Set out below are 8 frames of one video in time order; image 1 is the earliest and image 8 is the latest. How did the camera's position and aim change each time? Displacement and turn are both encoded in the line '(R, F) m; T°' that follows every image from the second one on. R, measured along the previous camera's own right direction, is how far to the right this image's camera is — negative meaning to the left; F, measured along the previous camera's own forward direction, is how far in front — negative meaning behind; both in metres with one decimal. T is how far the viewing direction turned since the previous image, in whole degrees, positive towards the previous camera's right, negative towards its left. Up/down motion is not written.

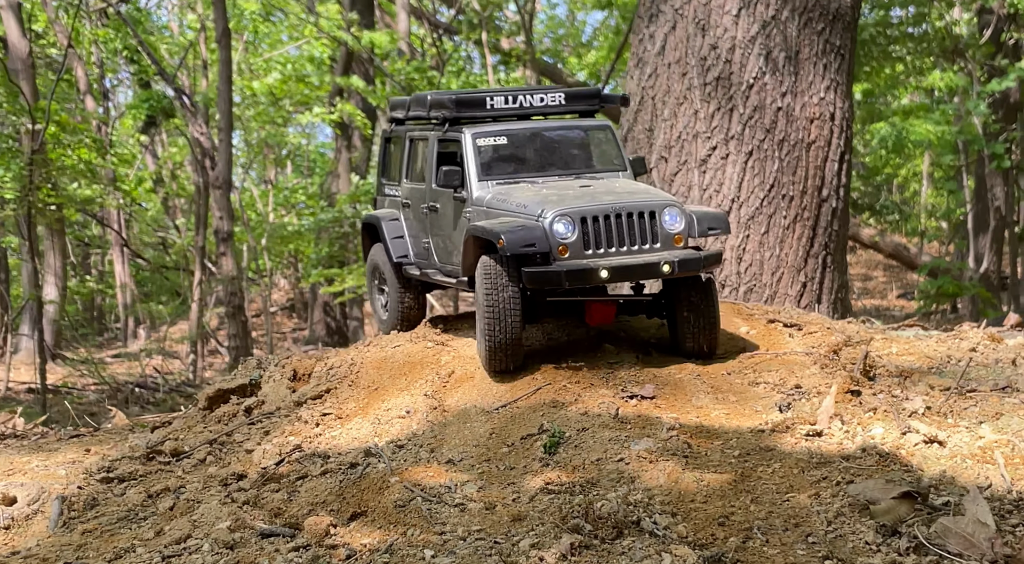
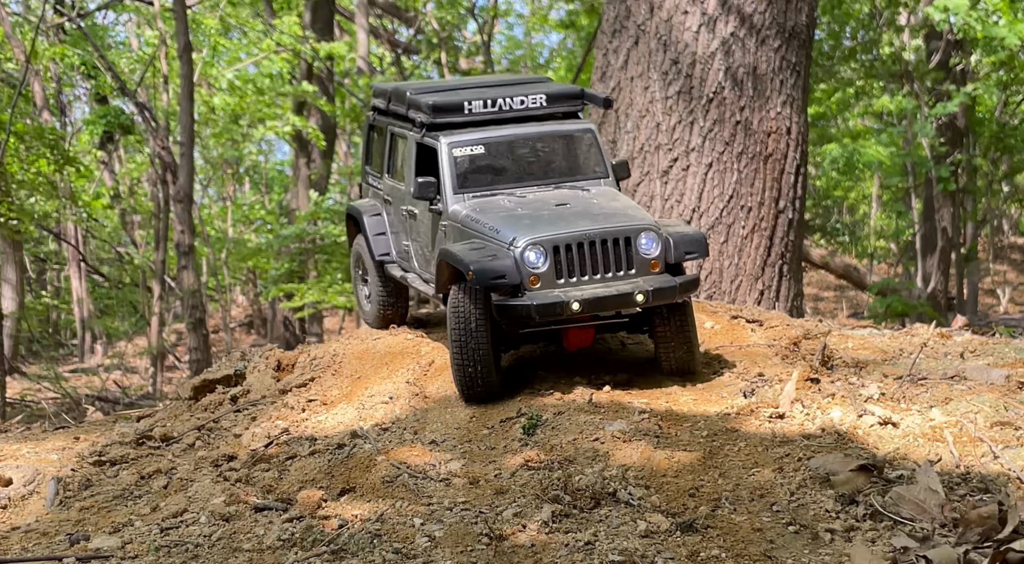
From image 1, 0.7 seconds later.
(-0.2, -0.5) m; +2°
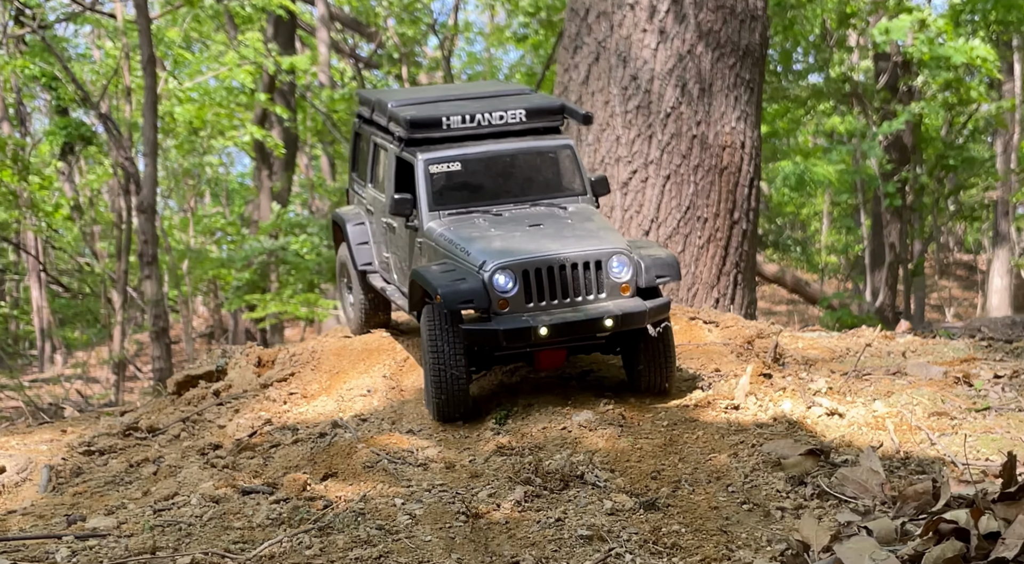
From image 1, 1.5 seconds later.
(-0.2, -0.7) m; +2°
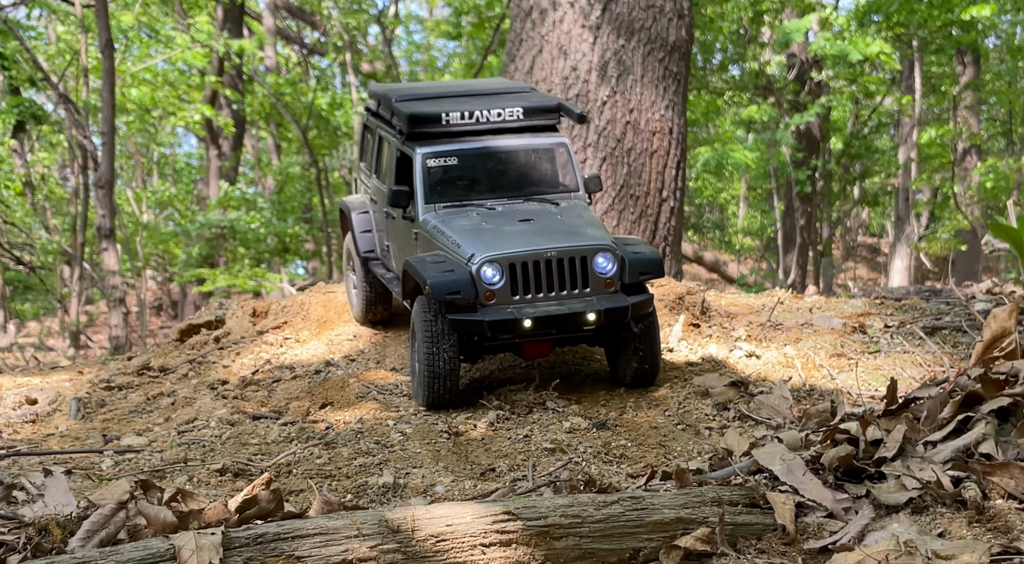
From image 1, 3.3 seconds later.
(-0.5, -1.8) m; +3°
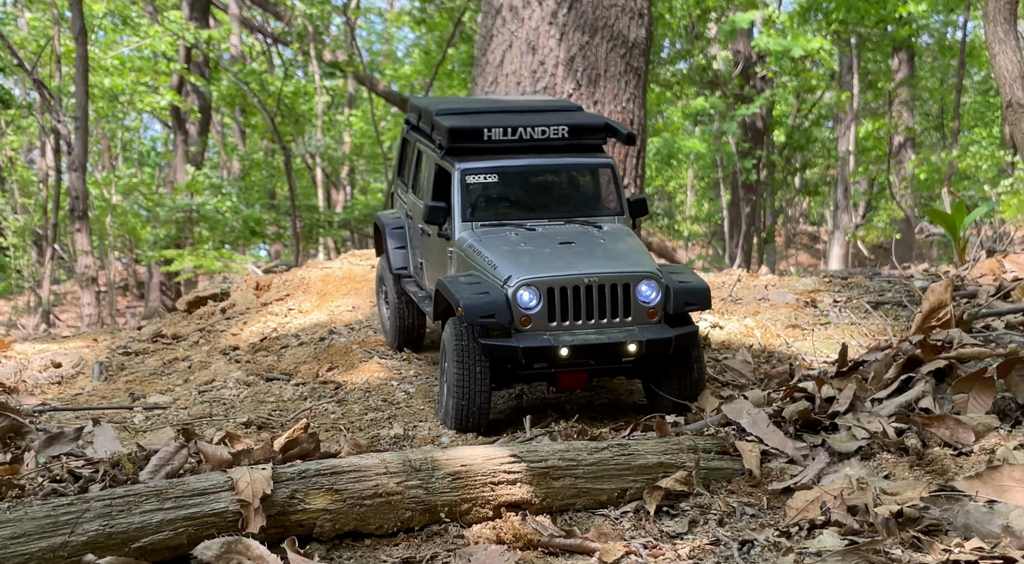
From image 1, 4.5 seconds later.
(-0.5, -1.3) m; +3°
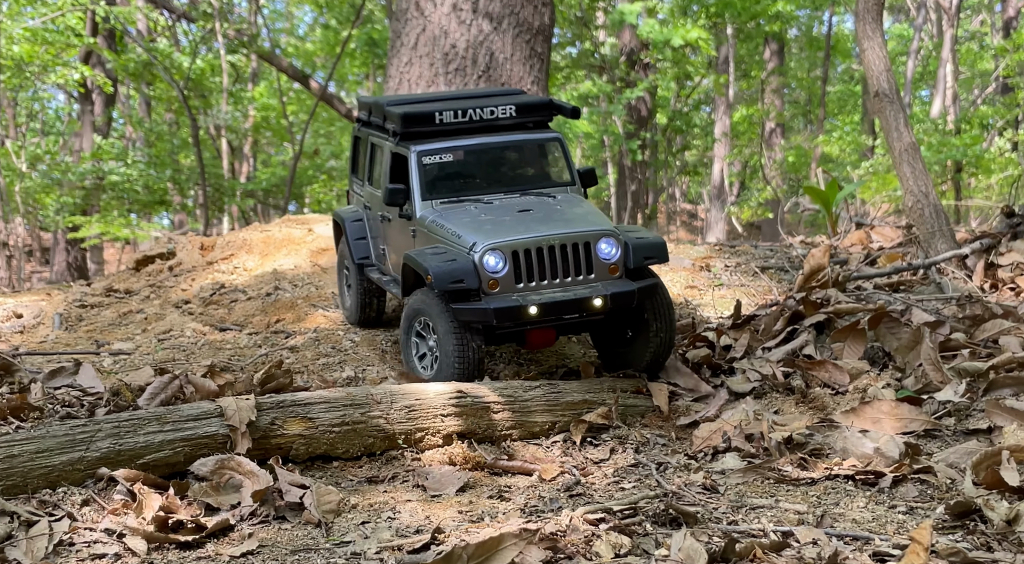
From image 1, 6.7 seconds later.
(-0.6, -1.5) m; +5°
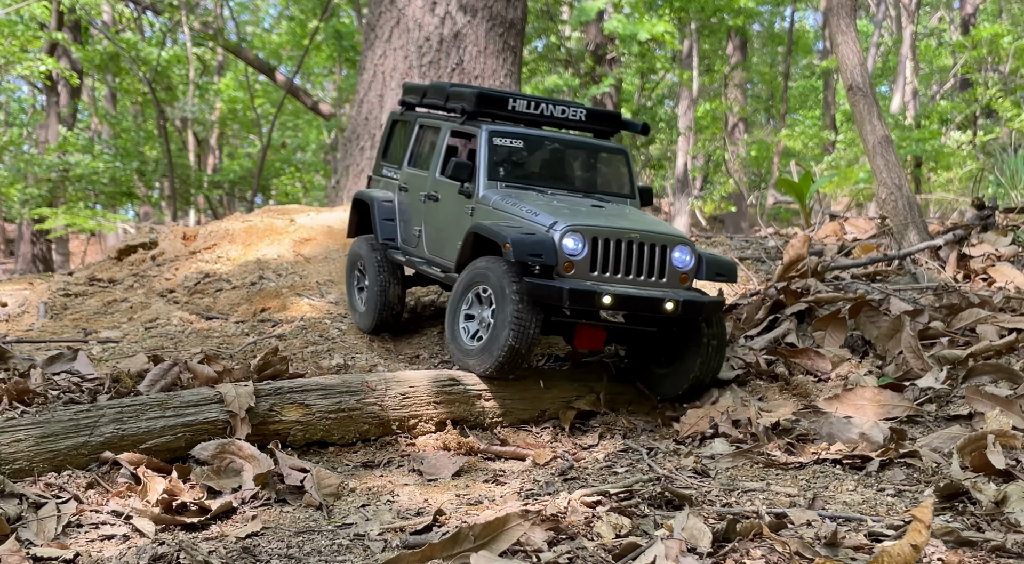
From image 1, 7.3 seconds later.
(-0.3, -0.2) m; +2°
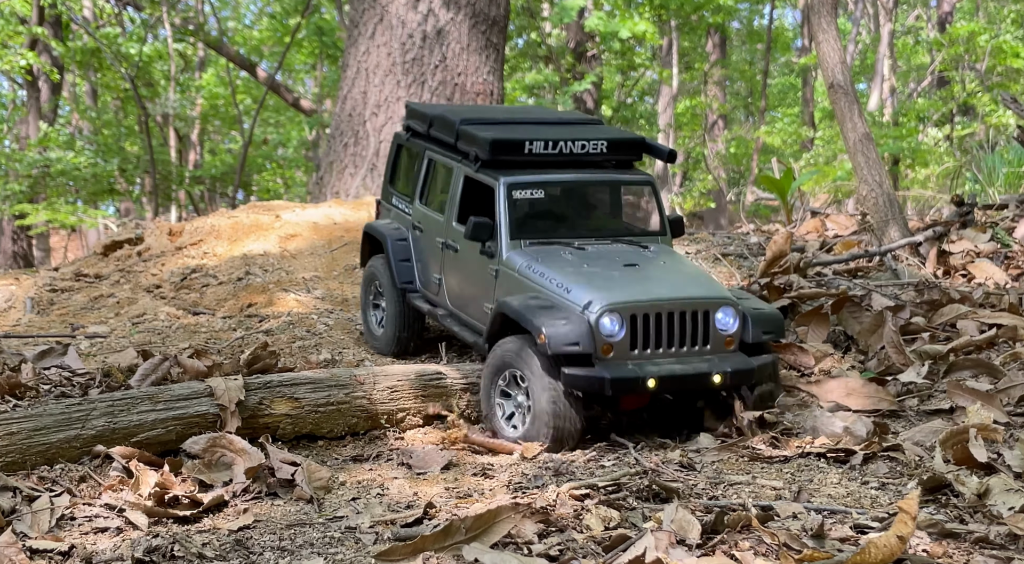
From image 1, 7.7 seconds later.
(-0.1, -0.1) m; +1°
